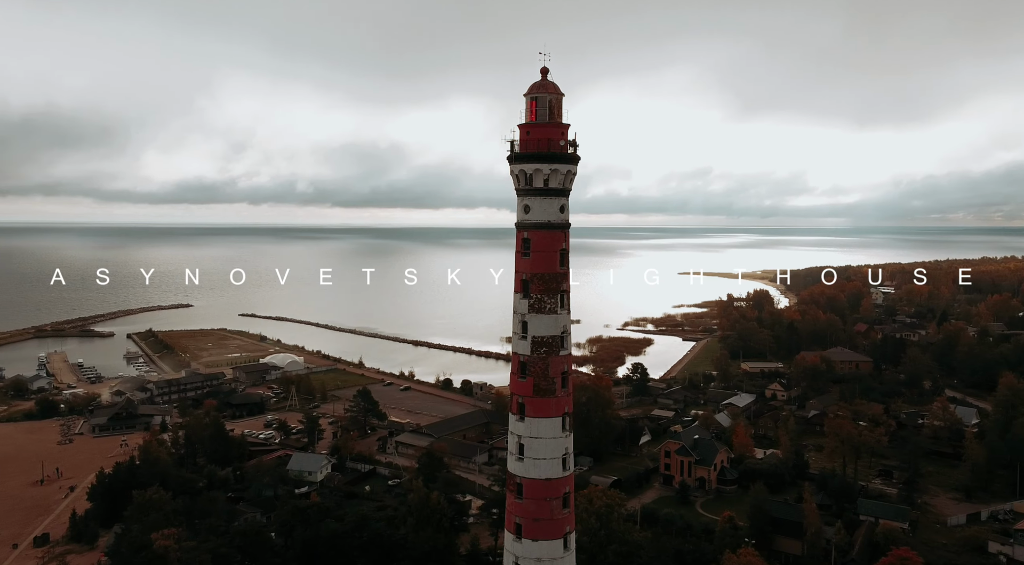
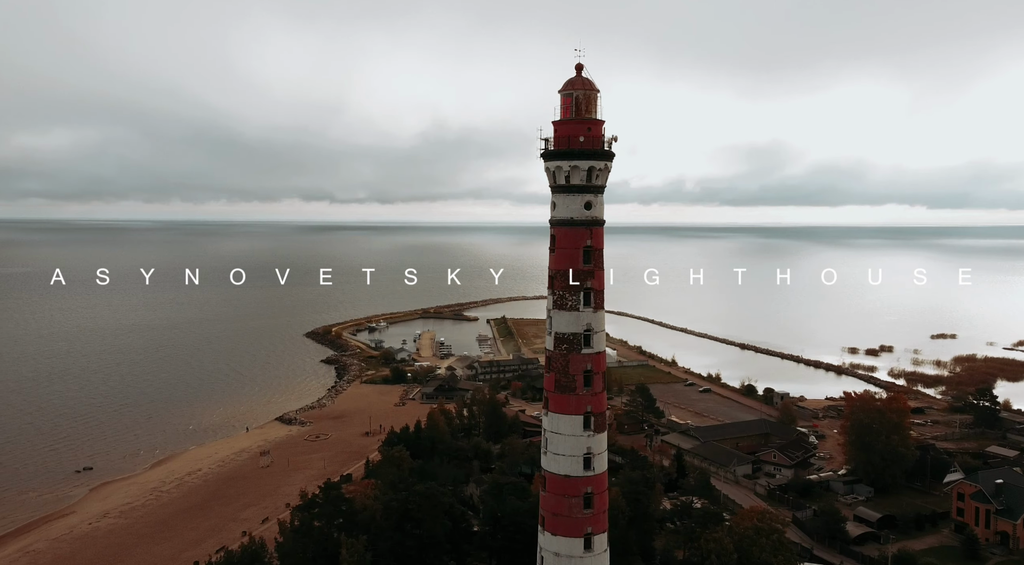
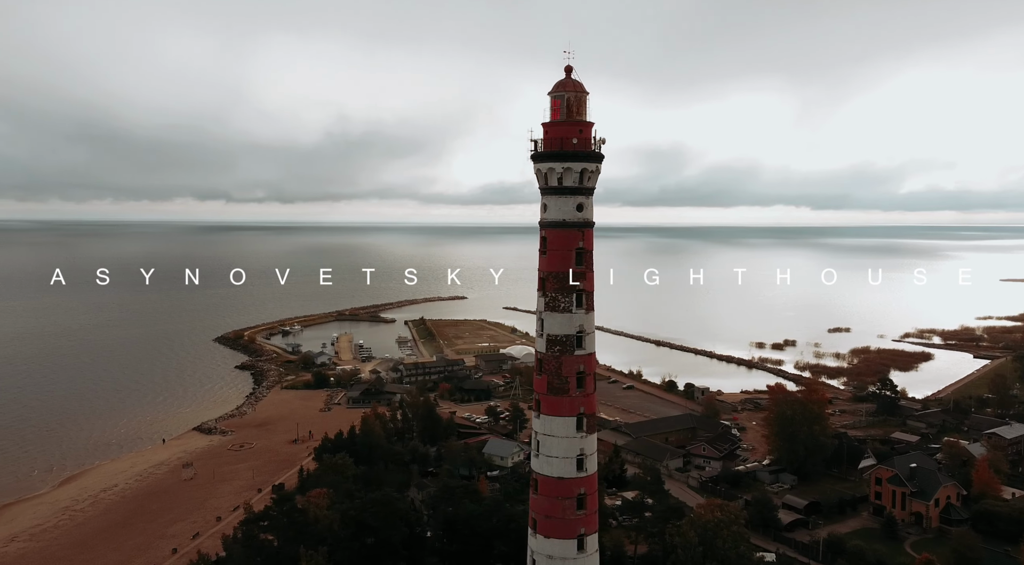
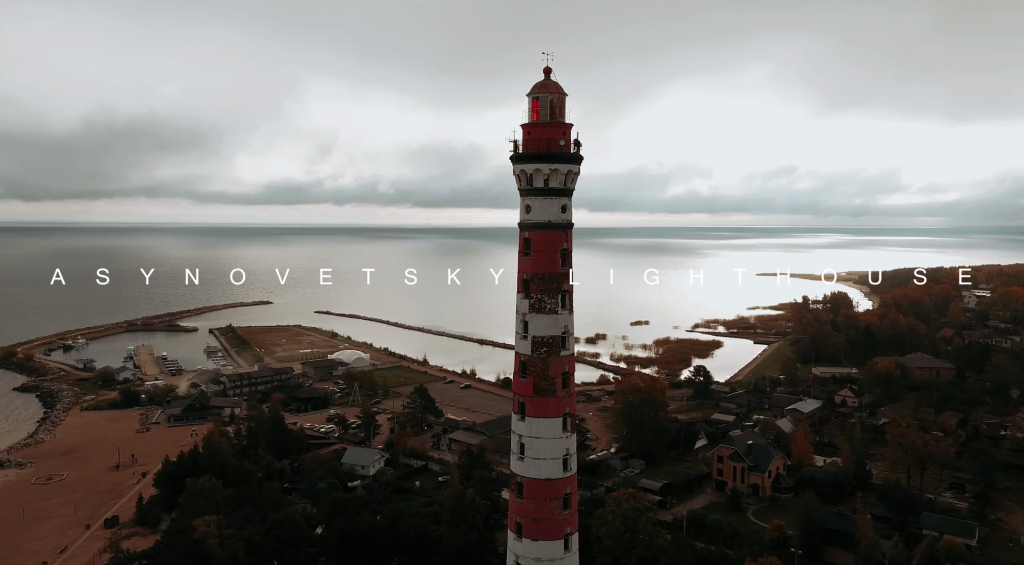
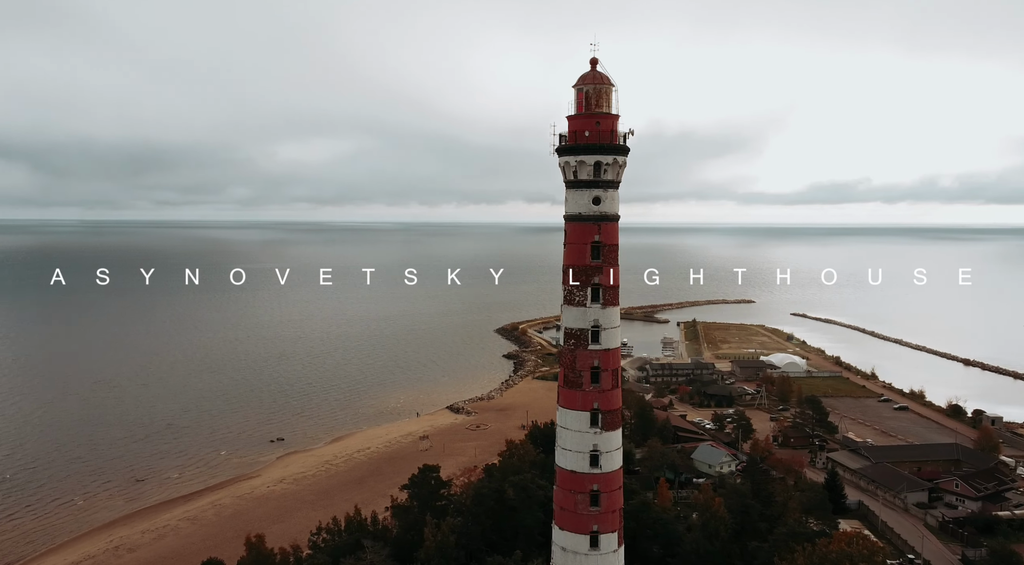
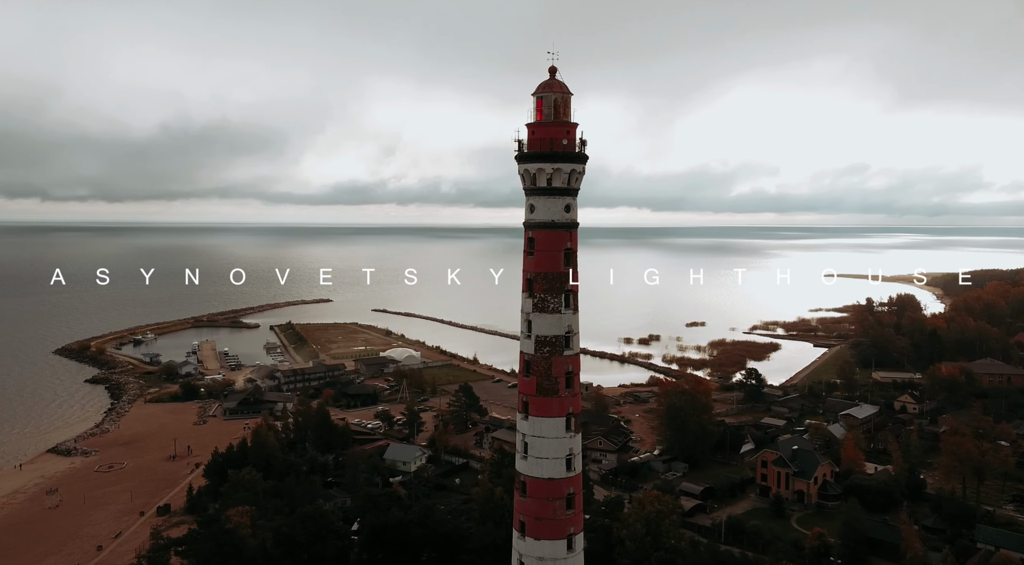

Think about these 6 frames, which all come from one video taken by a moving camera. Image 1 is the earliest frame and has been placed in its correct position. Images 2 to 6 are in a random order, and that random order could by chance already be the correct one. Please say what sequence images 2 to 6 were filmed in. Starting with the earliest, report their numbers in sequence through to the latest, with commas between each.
4, 6, 3, 2, 5
